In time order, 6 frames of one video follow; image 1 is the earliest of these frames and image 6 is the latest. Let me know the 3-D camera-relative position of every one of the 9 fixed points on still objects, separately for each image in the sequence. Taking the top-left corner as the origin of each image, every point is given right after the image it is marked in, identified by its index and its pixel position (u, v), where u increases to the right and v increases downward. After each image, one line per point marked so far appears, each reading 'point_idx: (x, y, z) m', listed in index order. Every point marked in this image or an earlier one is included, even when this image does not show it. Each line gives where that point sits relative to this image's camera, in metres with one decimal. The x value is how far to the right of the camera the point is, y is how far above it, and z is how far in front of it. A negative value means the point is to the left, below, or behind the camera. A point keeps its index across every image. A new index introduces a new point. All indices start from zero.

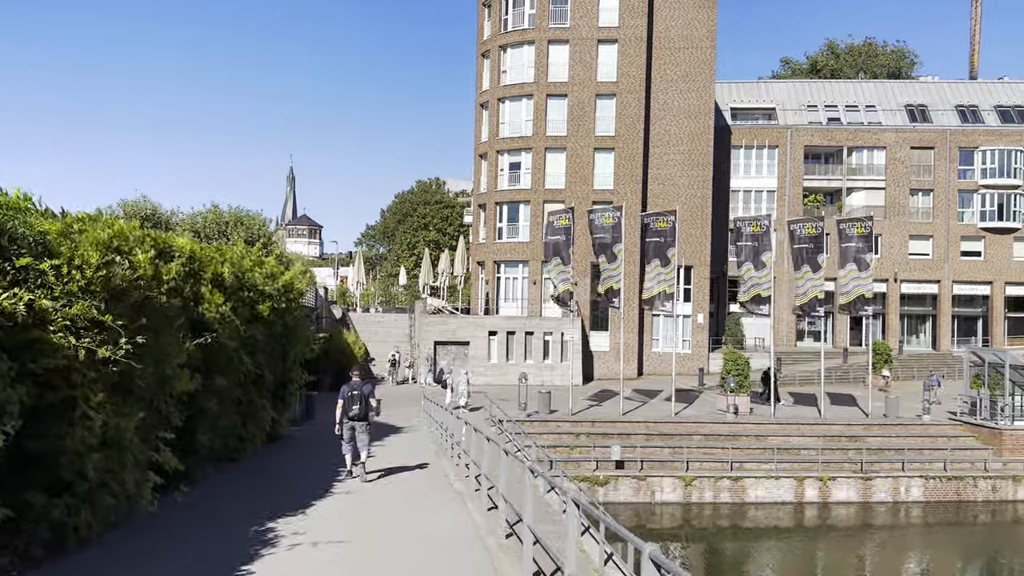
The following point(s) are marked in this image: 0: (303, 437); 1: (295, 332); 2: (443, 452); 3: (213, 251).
0: (-5.1, -3.8, +19.8) m
1: (-4.7, -1.0, +17.5) m
2: (-1.5, -3.7, +18.0) m
3: (-5.0, +0.6, +13.4) m
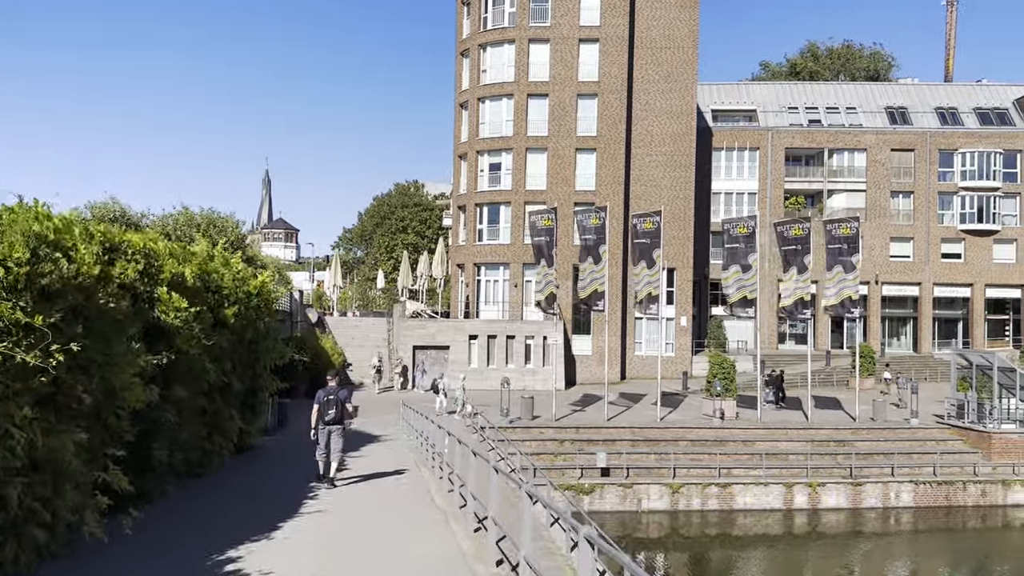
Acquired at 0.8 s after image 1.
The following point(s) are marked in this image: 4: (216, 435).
0: (-5.6, -3.8, +18.9) m
1: (-5.1, -1.0, +16.5) m
2: (-1.9, -3.8, +17.2) m
3: (-5.3, +0.6, +12.4) m
4: (-5.0, -2.5, +13.4) m
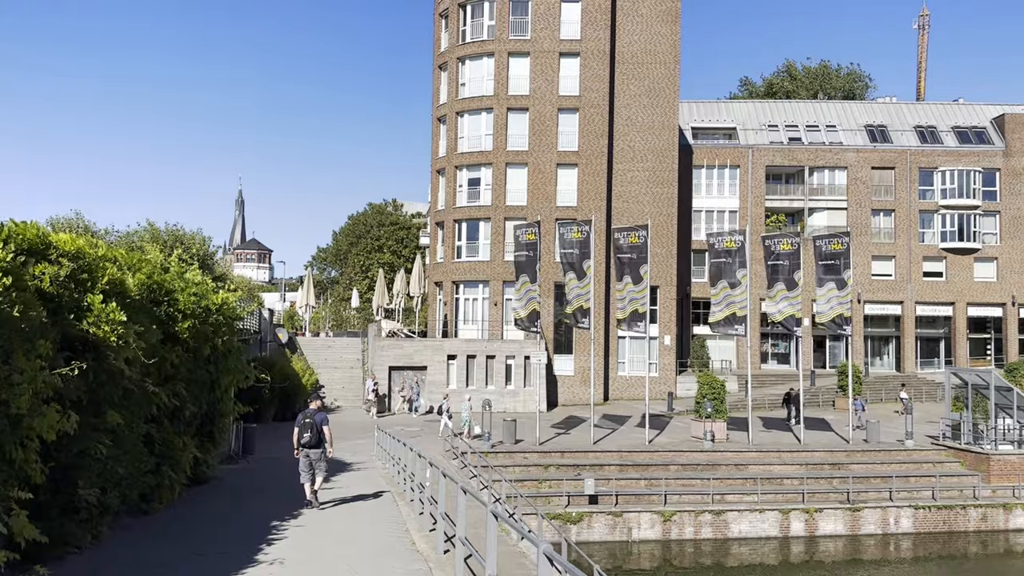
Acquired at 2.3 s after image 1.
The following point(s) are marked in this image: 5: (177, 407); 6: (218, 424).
0: (-5.9, -4.1, +17.3) m
1: (-5.3, -1.3, +15.1) m
2: (-2.2, -4.1, +15.7) m
3: (-5.4, +0.4, +11.0) m
4: (-5.2, -2.7, +11.9) m
5: (-5.3, -1.9, +12.7) m
6: (-5.6, -2.6, +15.2) m
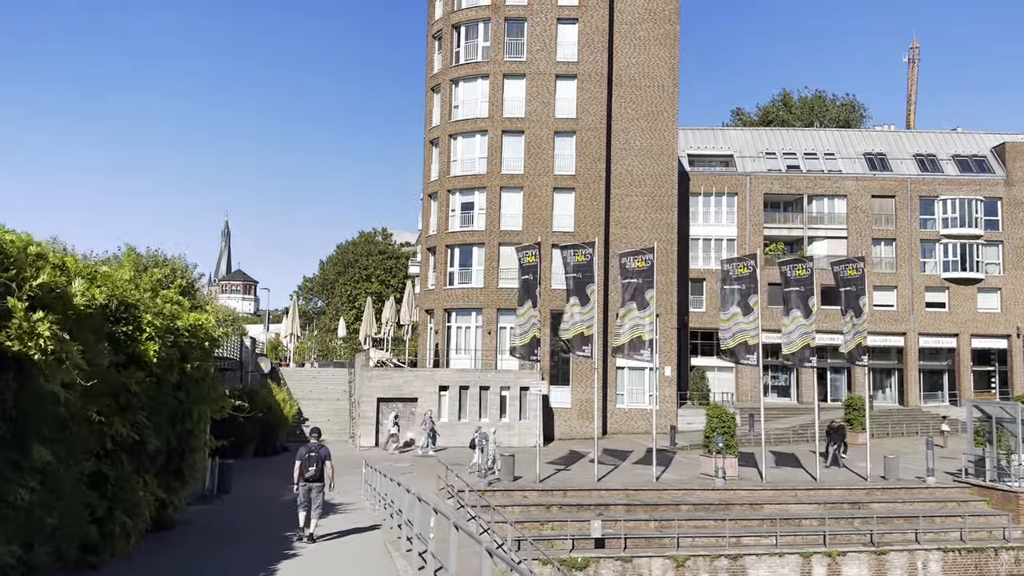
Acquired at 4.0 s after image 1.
0: (-5.8, -4.5, +15.4) m
1: (-5.2, -1.6, +13.3) m
2: (-2.1, -4.4, +13.9) m
3: (-5.3, +0.3, +9.3) m
4: (-5.0, -2.8, +10.1) m
5: (-5.2, -2.1, +11.0) m
6: (-5.4, -2.9, +13.4) m
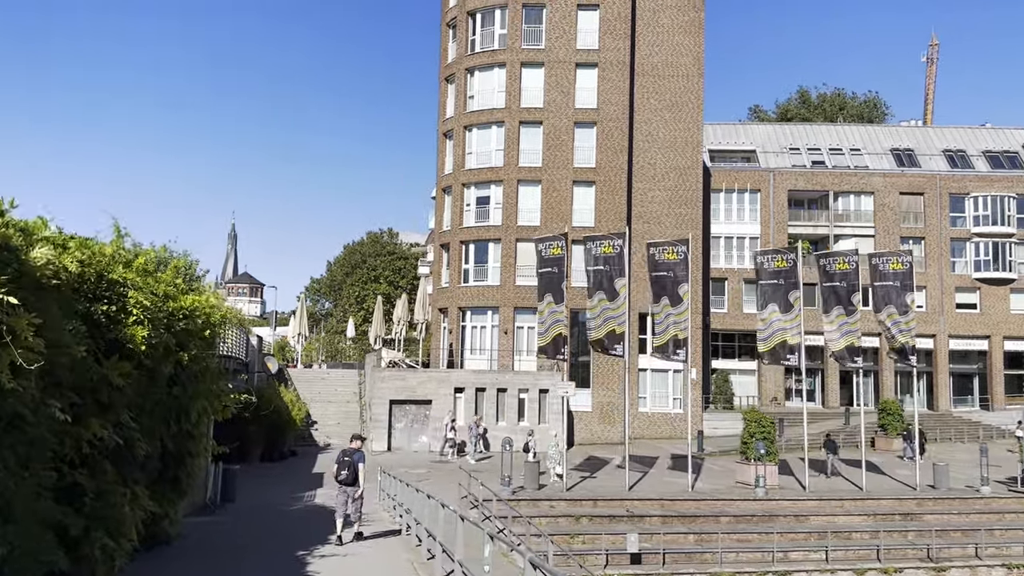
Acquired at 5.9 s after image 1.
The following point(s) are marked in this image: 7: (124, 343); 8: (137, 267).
0: (-5.2, -4.3, +13.7) m
1: (-4.6, -1.4, +11.7) m
2: (-1.4, -4.2, +12.2) m
3: (-4.6, +0.6, +7.7) m
4: (-4.4, -2.5, +8.4) m
5: (-4.5, -1.8, +9.3) m
6: (-4.8, -2.6, +11.7) m
7: (-4.6, -0.6, +9.4) m
8: (-5.0, +0.3, +10.4) m
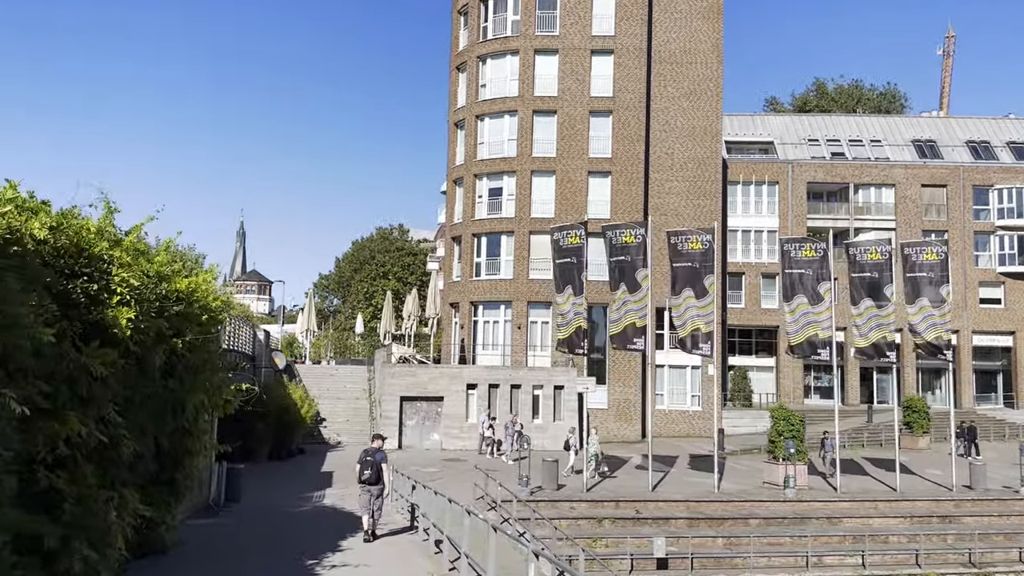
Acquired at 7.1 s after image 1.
0: (-4.8, -4.1, +12.8) m
1: (-4.2, -1.1, +10.7) m
2: (-1.0, -3.9, +11.2) m
3: (-4.3, +0.8, +6.7) m
4: (-4.0, -2.3, +7.4) m
5: (-4.2, -1.6, +8.3) m
6: (-4.4, -2.4, +10.7) m
7: (-4.2, -0.4, +8.4) m
8: (-4.6, +0.5, +9.4) m
